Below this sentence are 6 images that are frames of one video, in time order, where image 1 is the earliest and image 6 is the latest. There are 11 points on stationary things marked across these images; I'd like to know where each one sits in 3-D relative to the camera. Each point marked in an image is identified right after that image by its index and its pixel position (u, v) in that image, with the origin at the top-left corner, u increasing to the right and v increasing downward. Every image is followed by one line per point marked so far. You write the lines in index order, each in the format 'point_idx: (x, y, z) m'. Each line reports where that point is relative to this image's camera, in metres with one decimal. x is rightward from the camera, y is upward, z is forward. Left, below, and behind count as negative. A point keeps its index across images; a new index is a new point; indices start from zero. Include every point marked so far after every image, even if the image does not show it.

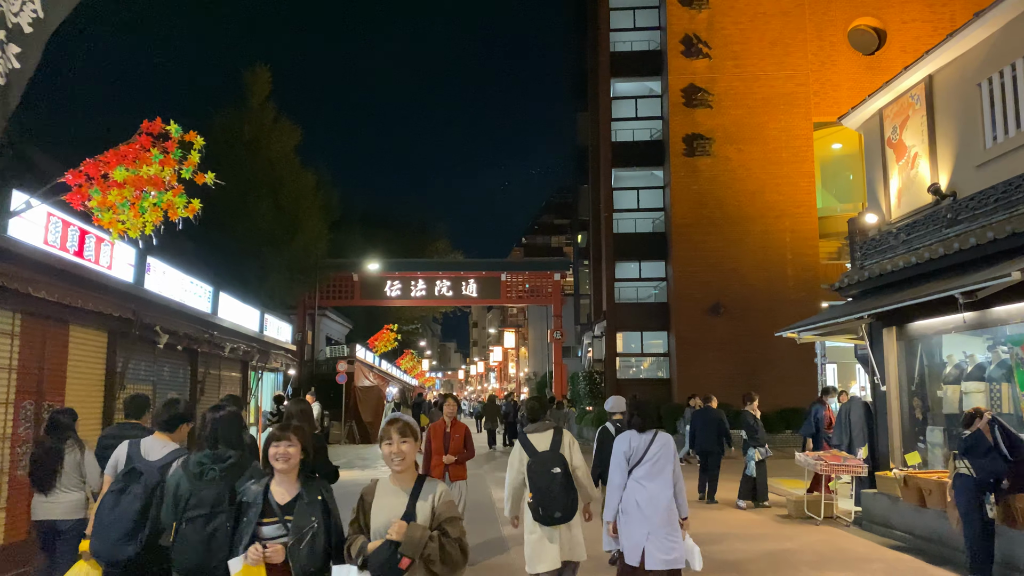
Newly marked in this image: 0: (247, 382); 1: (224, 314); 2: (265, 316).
0: (-4.4, -1.5, +13.8) m
1: (-4.1, -0.4, +11.9) m
2: (-4.3, -0.4, +14.4) m
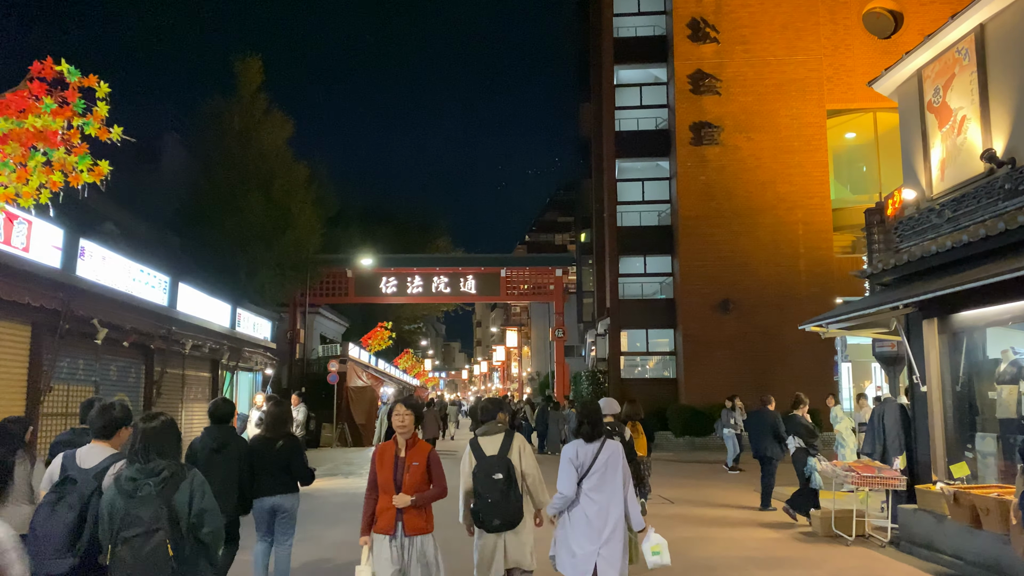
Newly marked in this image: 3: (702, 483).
0: (-4.5, -1.4, +12.7) m
1: (-4.2, -0.3, +10.8) m
2: (-4.4, -0.3, +13.3) m
3: (+3.4, -3.6, +15.1) m
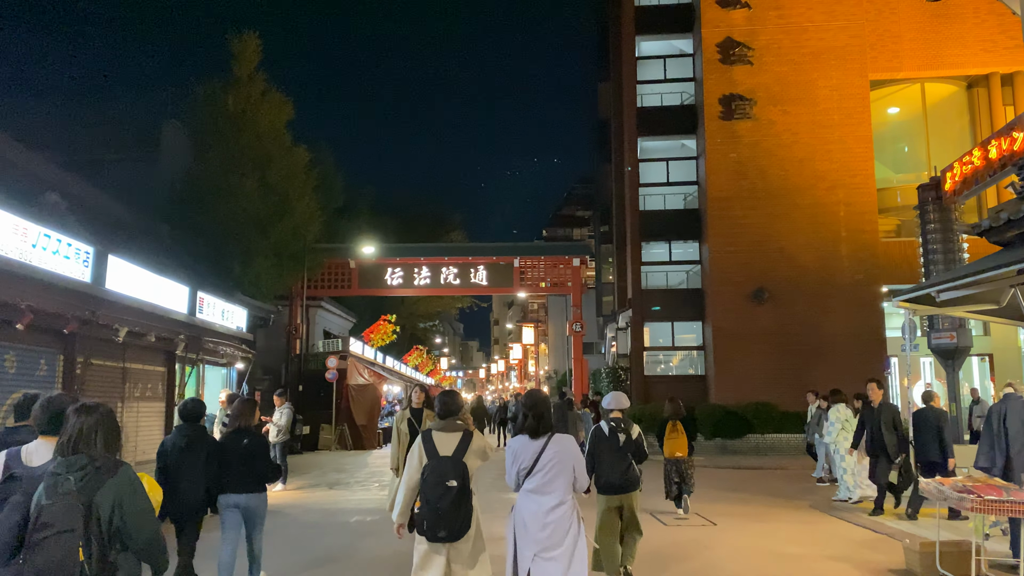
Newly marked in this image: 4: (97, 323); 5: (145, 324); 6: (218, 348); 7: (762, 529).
0: (-4.4, -1.1, +10.8) m
1: (-4.2, 0.0, +8.9) m
2: (-4.3, -0.1, +11.5) m
3: (+3.6, -3.3, +13.0) m
4: (-4.1, -0.3, +8.3) m
5: (-4.2, -0.4, +9.5) m
6: (-4.1, -0.8, +11.7) m
7: (+2.8, -2.7, +9.3) m
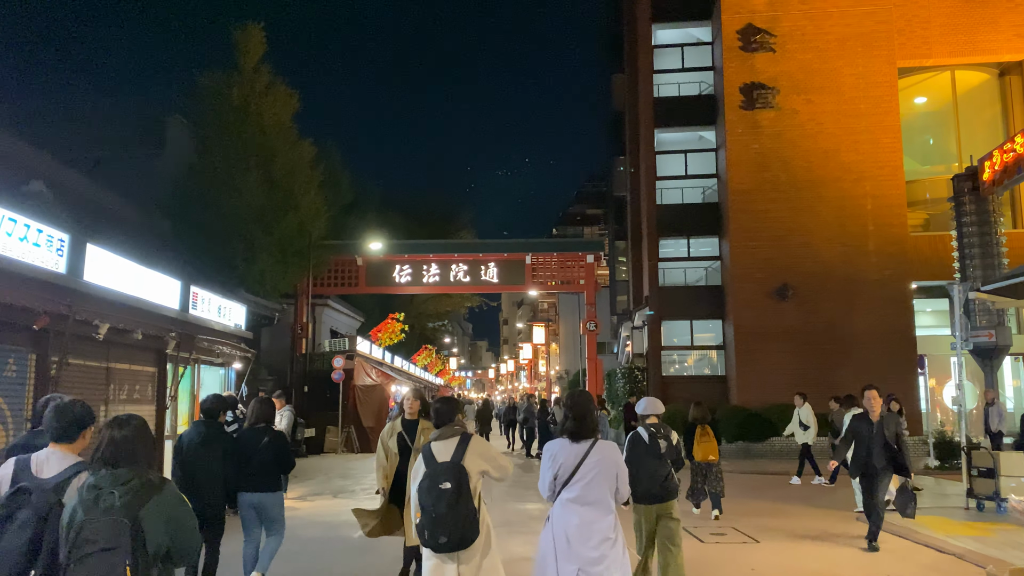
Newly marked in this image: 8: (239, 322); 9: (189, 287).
0: (-4.2, -1.1, +10.1) m
1: (-4.0, +0.1, +8.1) m
2: (-4.1, 0.0, +10.7) m
3: (+3.8, -3.2, +12.1) m
4: (-3.9, -0.3, +7.5) m
5: (-4.0, -0.3, +8.7) m
6: (-3.9, -0.8, +10.9) m
7: (+3.0, -2.6, +8.5) m
8: (-4.1, -0.5, +12.4) m
9: (-4.1, 0.0, +10.6) m
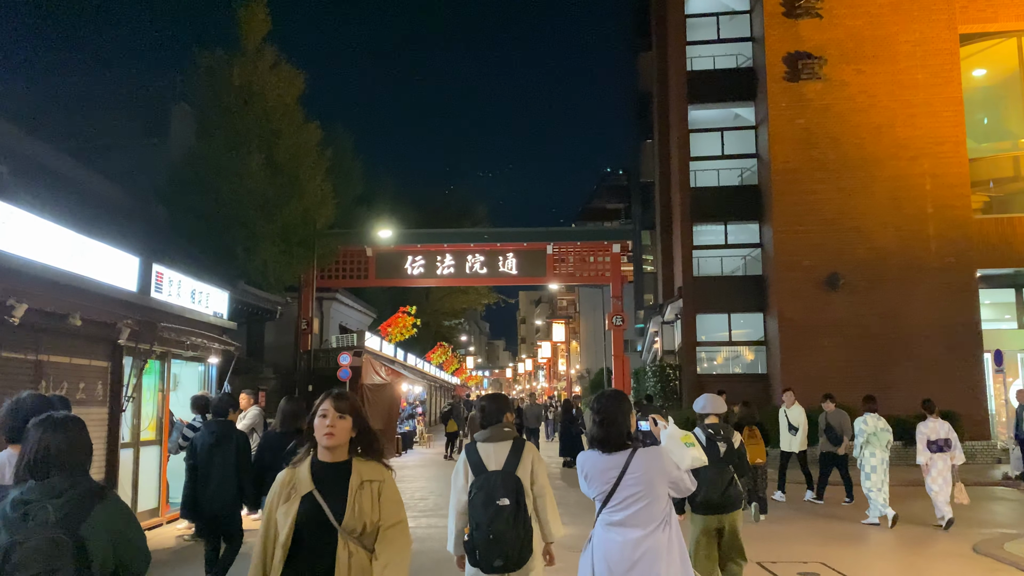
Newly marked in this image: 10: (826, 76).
0: (-3.9, -0.8, +8.3) m
1: (-3.8, +0.3, +6.4) m
2: (-3.8, +0.2, +9.0) m
3: (+4.1, -3.0, +10.3) m
4: (-3.7, -0.1, +5.7) m
5: (-3.7, -0.1, +7.0) m
6: (-3.6, -0.5, +9.2) m
7: (+3.2, -2.4, +6.6) m
8: (-3.7, -0.3, +10.7) m
9: (-3.8, +0.2, +8.8) m
10: (+7.3, +4.9, +19.5) m
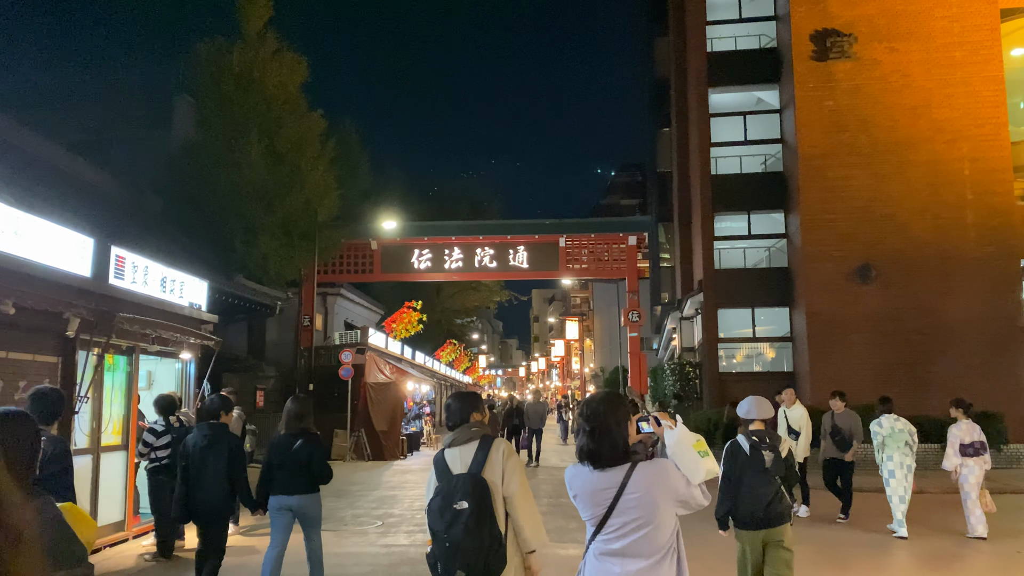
0: (-3.9, -0.7, +7.3) m
1: (-3.7, +0.4, +5.4) m
2: (-3.7, +0.4, +7.9) m
3: (+4.2, -2.8, +9.1) m
4: (-3.7, +0.1, +4.7) m
5: (-3.7, 0.0, +6.0) m
6: (-3.5, -0.4, +8.2) m
7: (+3.2, -2.2, +5.5) m
8: (-3.6, -0.1, +9.7) m
9: (-3.7, +0.4, +7.8) m
10: (+7.5, +5.1, +18.3) m
